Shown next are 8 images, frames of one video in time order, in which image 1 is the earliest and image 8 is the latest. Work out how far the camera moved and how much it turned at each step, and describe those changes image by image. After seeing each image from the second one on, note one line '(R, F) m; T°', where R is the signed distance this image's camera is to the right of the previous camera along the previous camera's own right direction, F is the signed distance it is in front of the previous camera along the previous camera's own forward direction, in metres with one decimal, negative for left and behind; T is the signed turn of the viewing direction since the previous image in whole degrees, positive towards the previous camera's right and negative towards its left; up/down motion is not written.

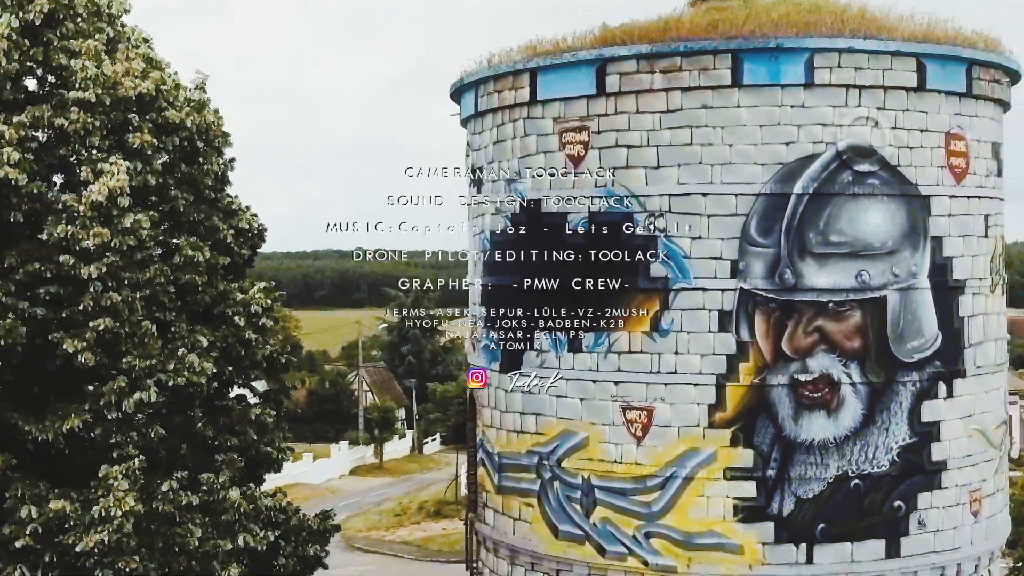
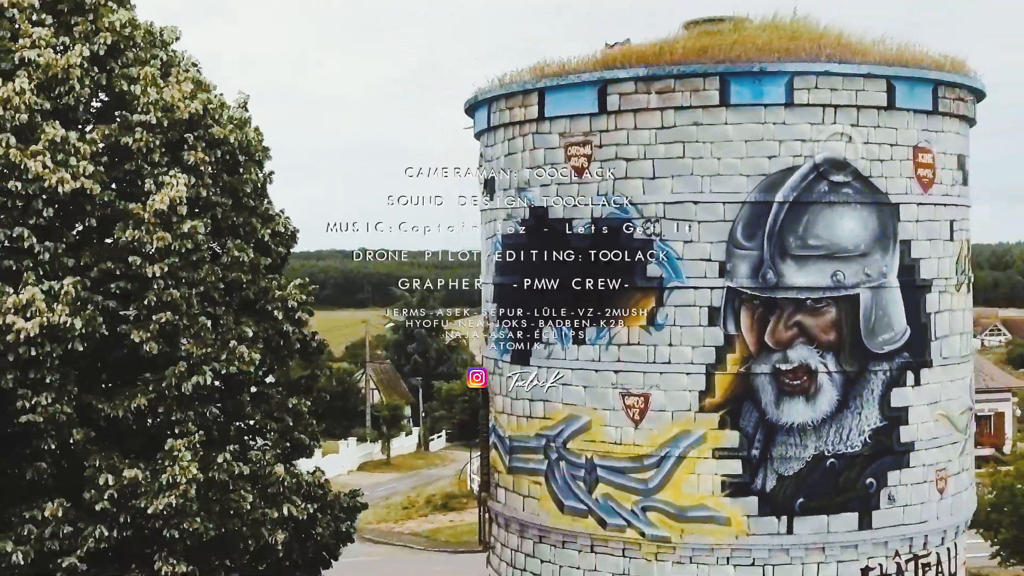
(0.0, -1.2) m; 0°
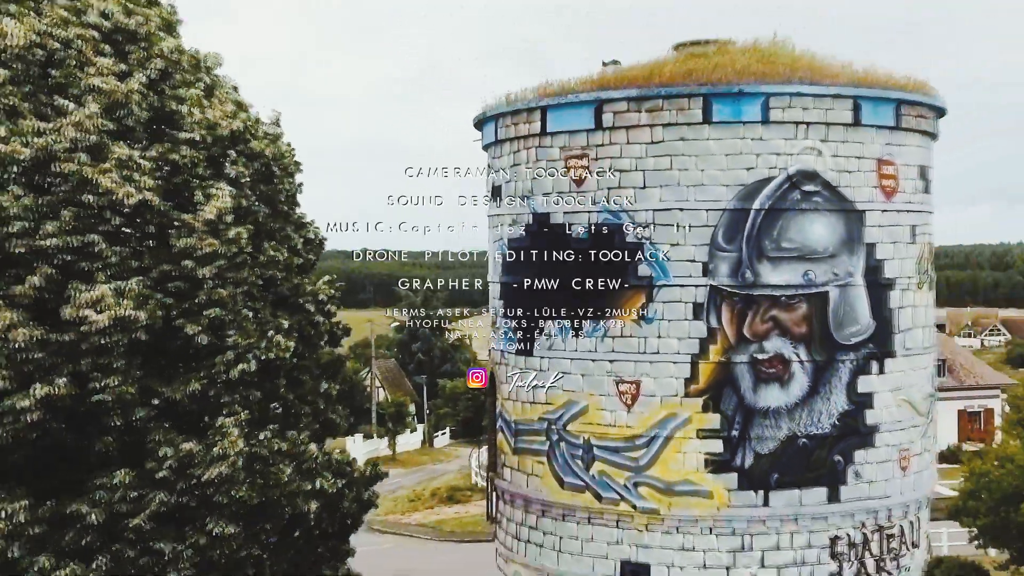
(0.0, -1.4) m; 0°
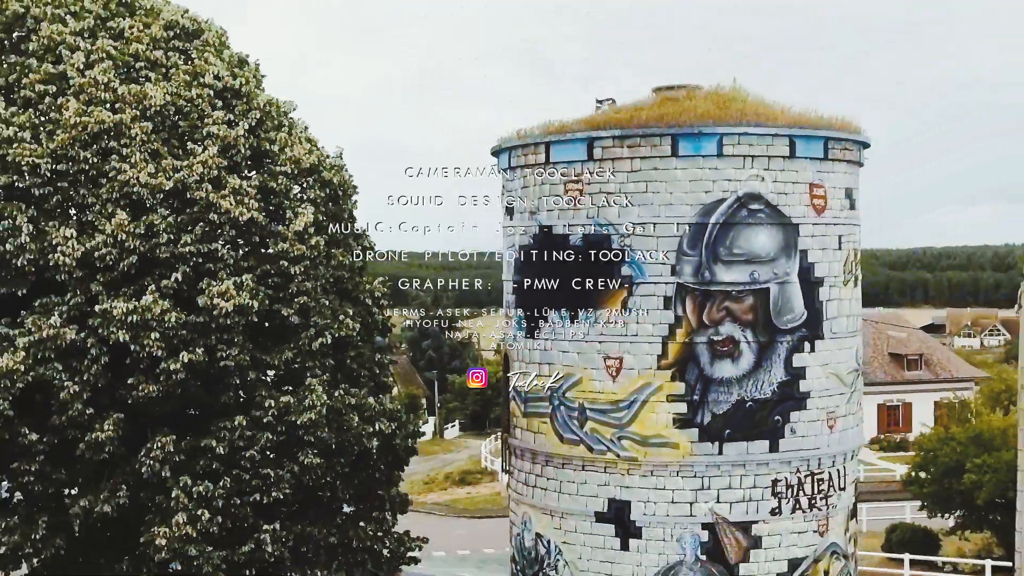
(-0.1, -3.8) m; 0°
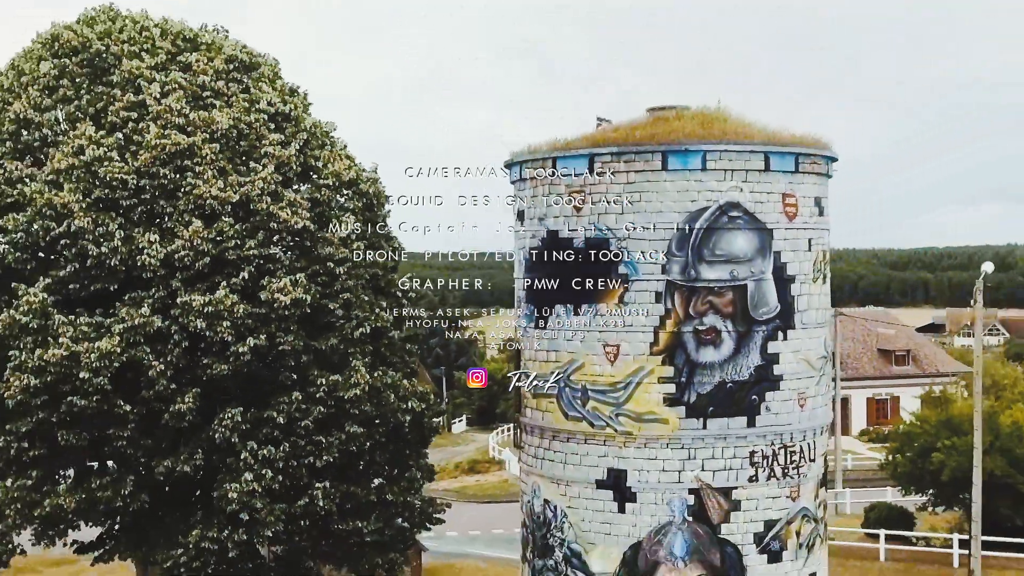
(-0.1, -2.6) m; 0°
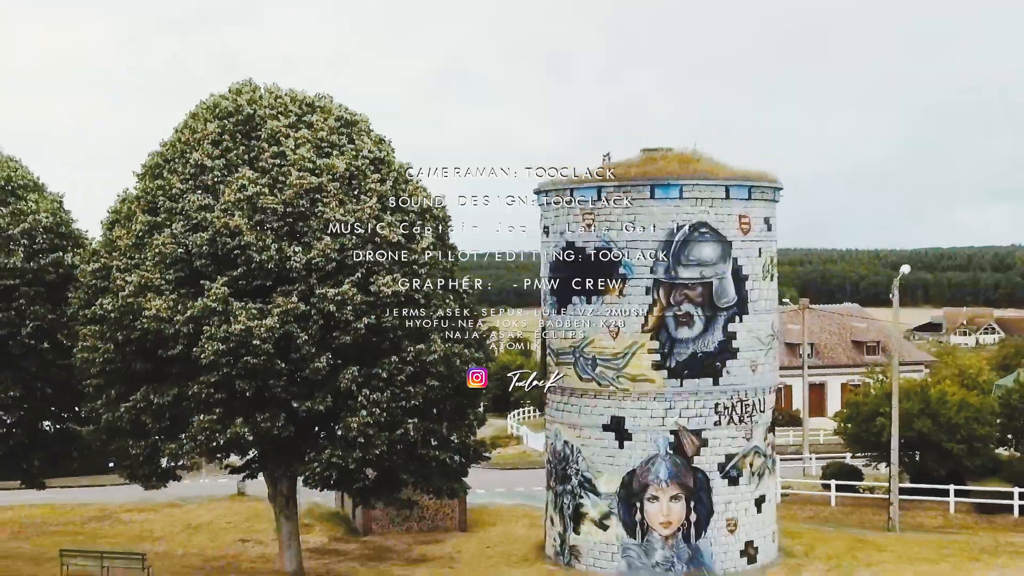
(-0.3, -7.4) m; 0°
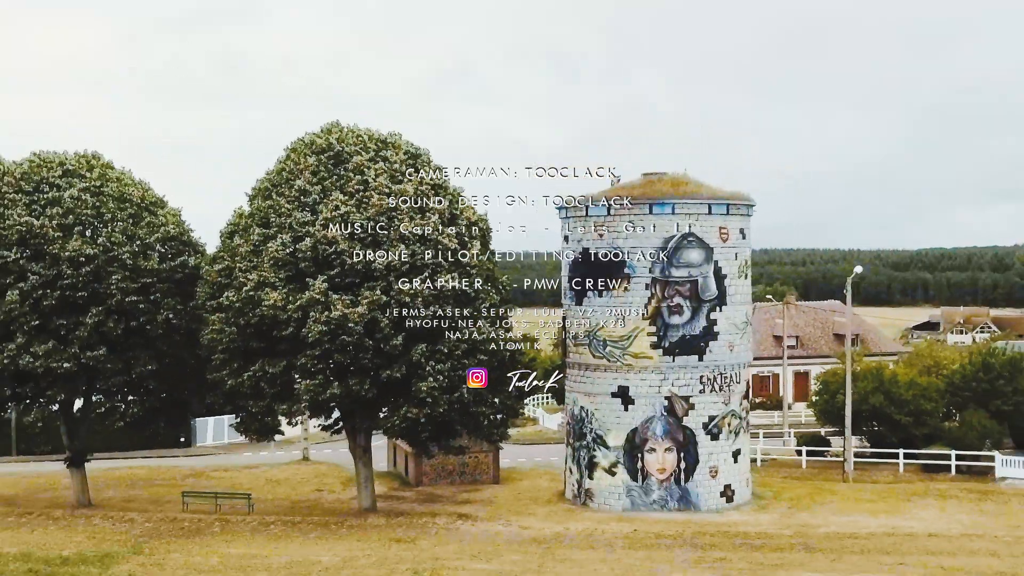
(-0.4, -7.4) m; 0°
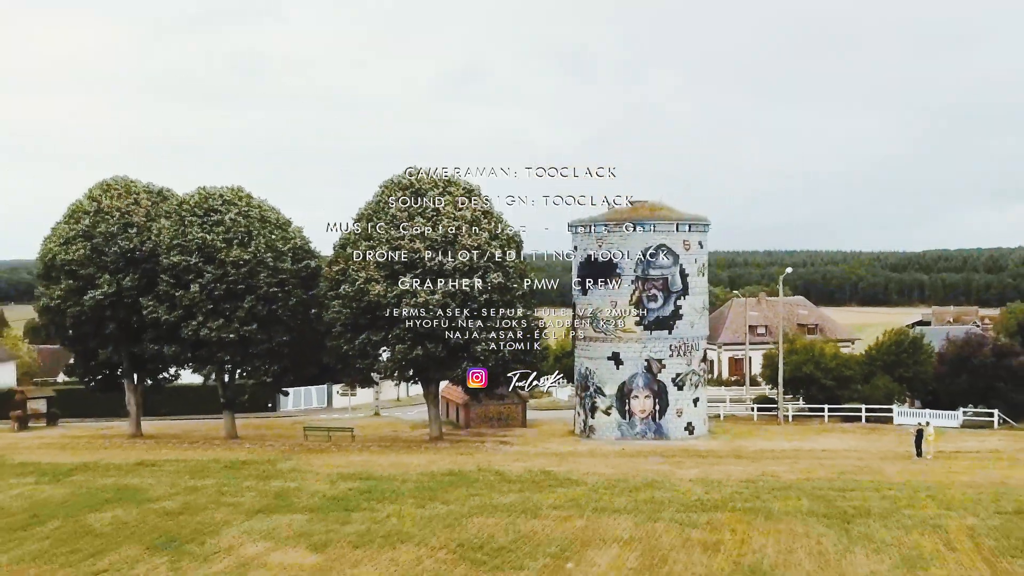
(-0.6, -14.6) m; 0°
